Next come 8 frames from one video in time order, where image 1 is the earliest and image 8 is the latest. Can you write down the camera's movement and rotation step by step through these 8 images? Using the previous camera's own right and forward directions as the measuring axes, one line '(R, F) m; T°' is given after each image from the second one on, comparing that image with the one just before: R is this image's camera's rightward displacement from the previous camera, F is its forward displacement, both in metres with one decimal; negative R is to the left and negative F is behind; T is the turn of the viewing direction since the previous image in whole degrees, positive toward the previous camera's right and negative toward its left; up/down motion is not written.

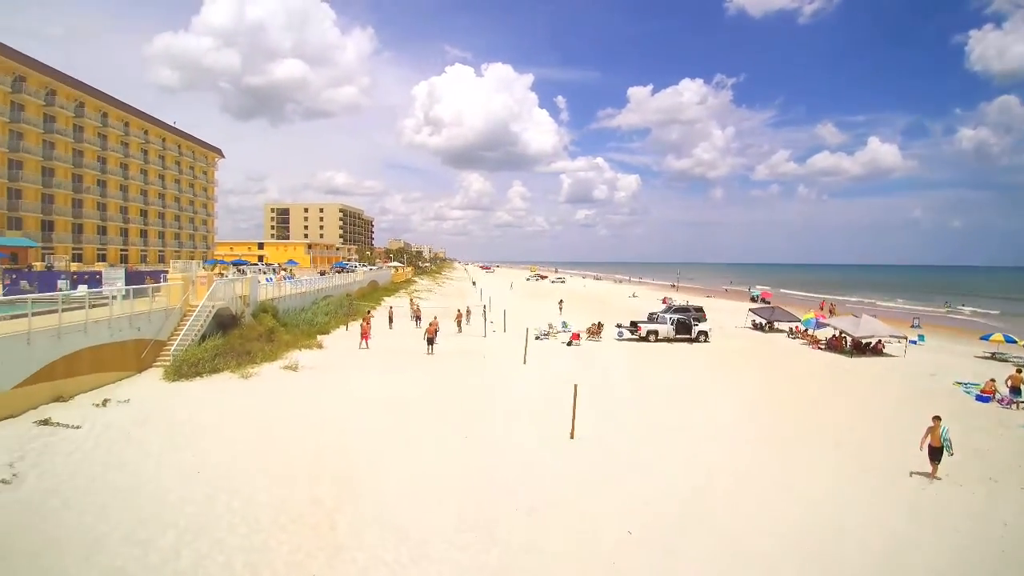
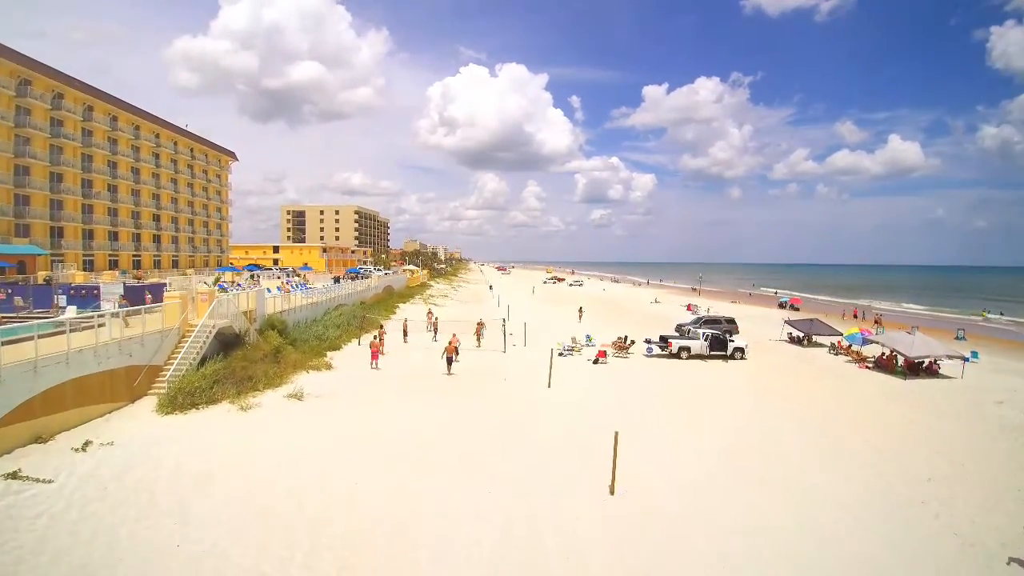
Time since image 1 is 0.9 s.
(-0.3, +1.6) m; -2°
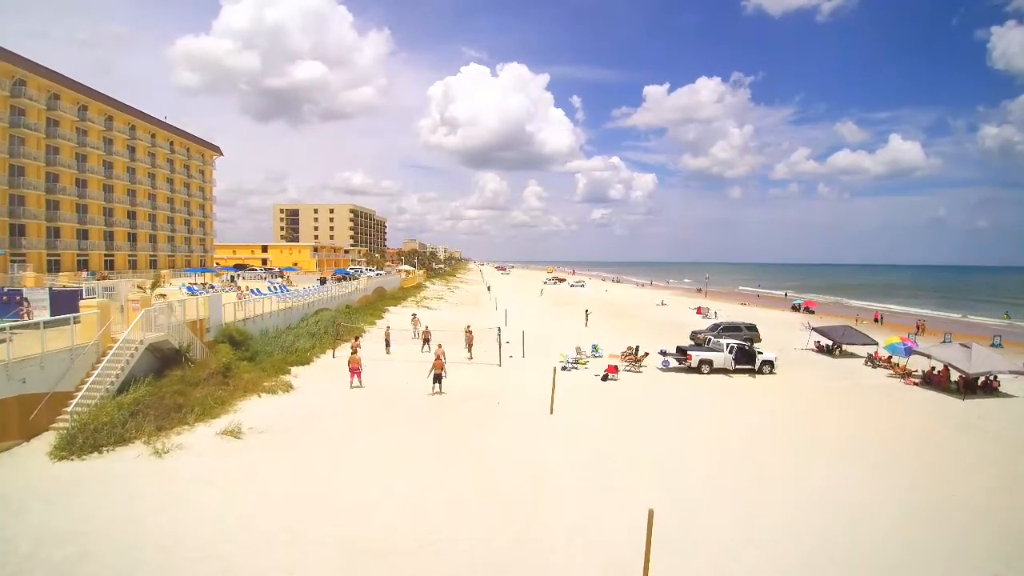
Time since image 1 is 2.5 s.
(+0.2, +3.0) m; 0°
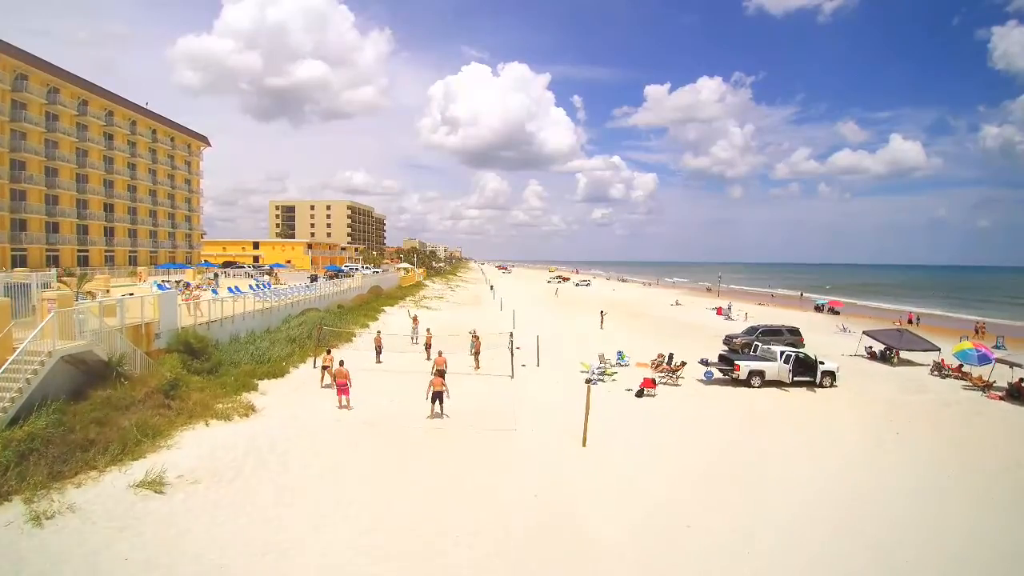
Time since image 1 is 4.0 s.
(-0.5, +3.2) m; 0°
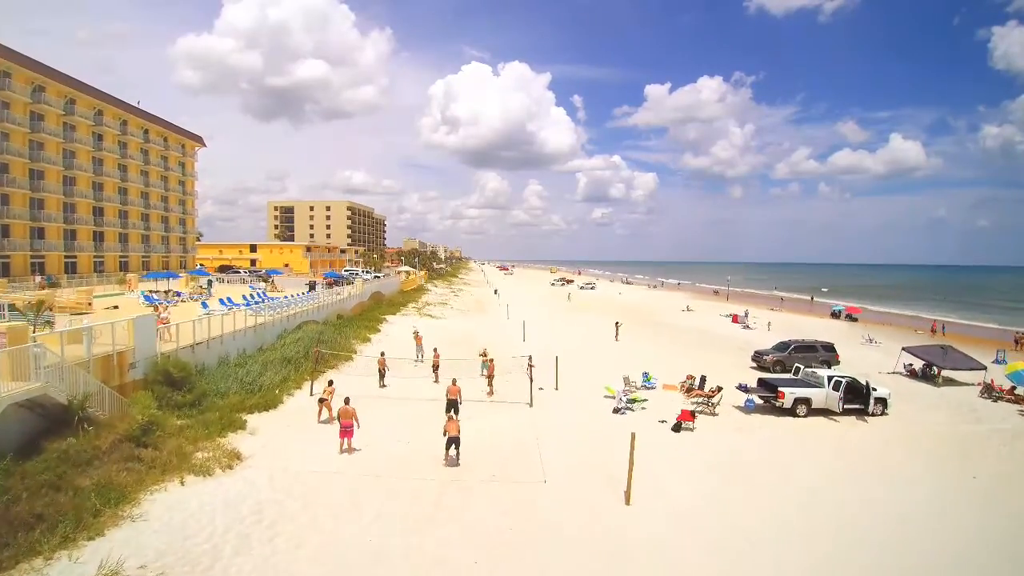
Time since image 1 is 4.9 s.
(-0.5, +1.7) m; 0°
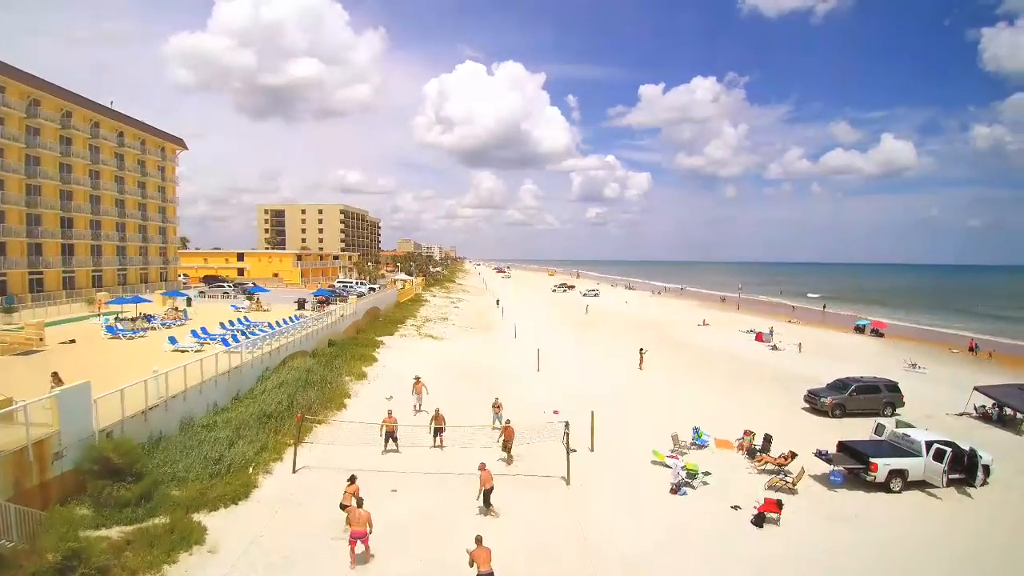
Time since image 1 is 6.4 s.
(-0.9, +2.9) m; +1°
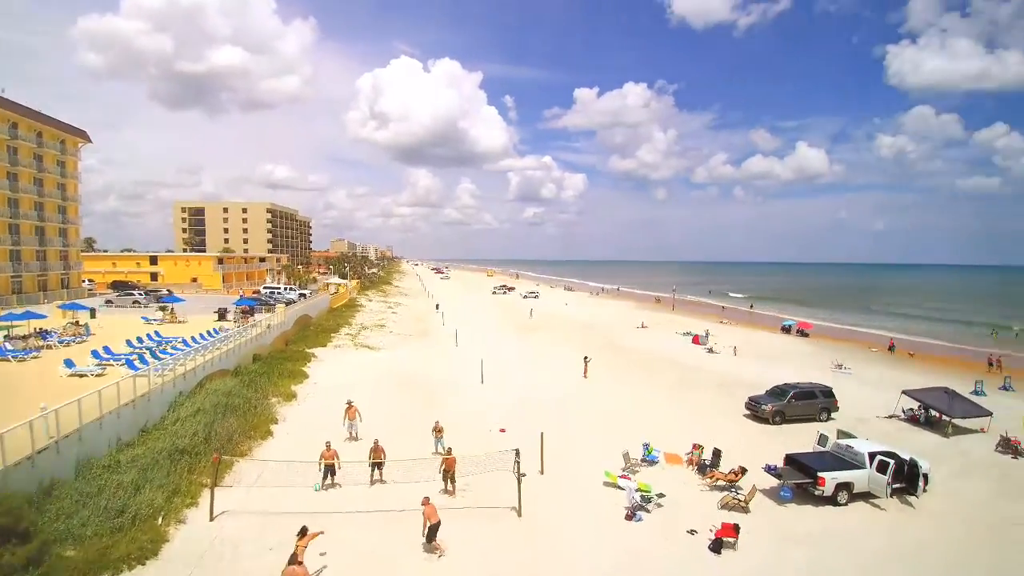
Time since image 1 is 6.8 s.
(-0.2, +0.9) m; +7°
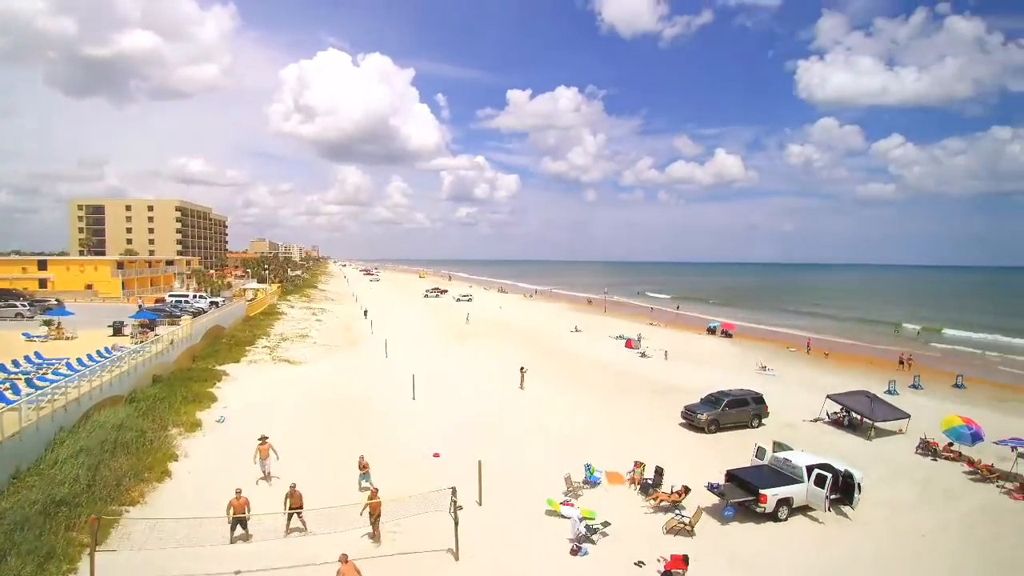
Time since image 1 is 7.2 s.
(0.0, +1.0) m; +7°
